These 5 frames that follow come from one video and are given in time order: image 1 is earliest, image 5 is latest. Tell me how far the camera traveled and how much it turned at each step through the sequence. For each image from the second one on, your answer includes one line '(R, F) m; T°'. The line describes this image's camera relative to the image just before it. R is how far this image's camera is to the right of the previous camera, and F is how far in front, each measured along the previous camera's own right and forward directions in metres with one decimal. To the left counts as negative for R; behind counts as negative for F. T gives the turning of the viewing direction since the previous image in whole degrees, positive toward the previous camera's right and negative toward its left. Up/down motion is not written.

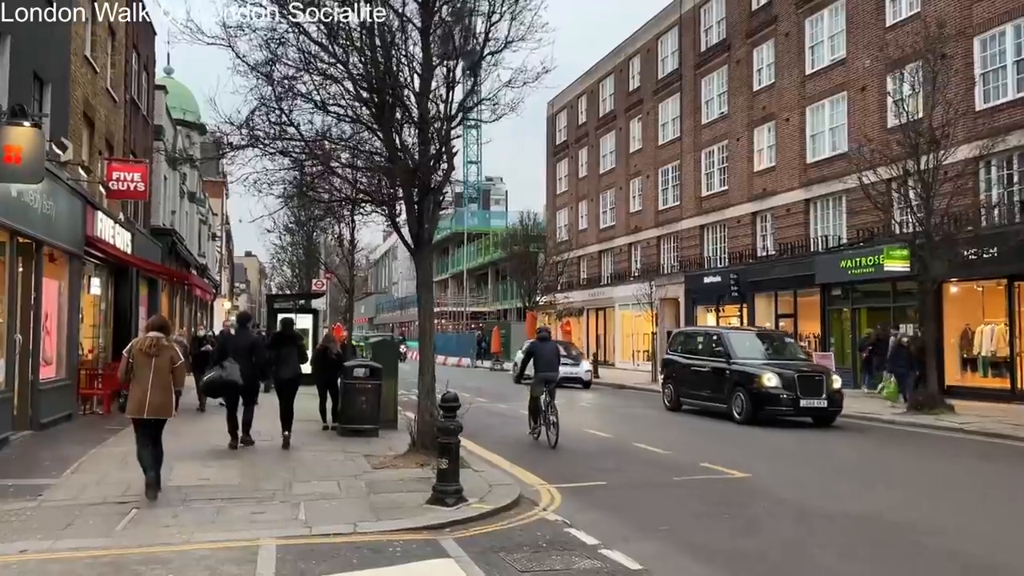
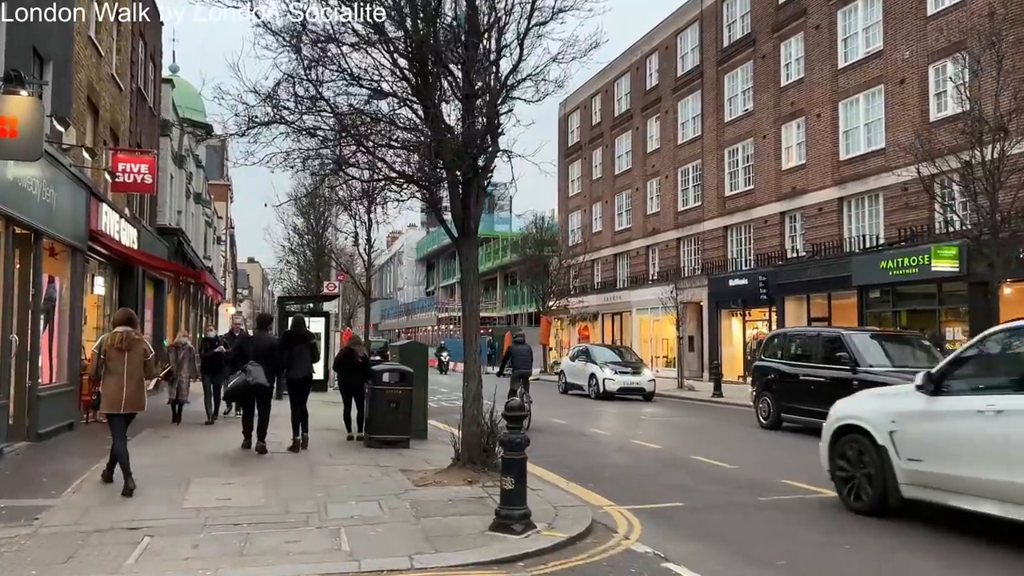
(-0.6, +1.2) m; 0°
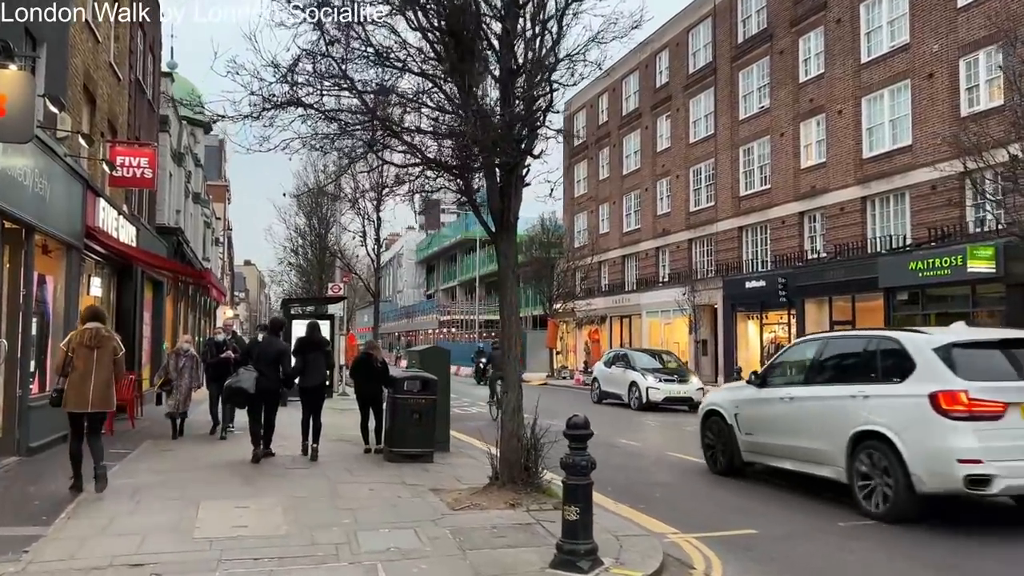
(-0.5, +0.9) m; 0°
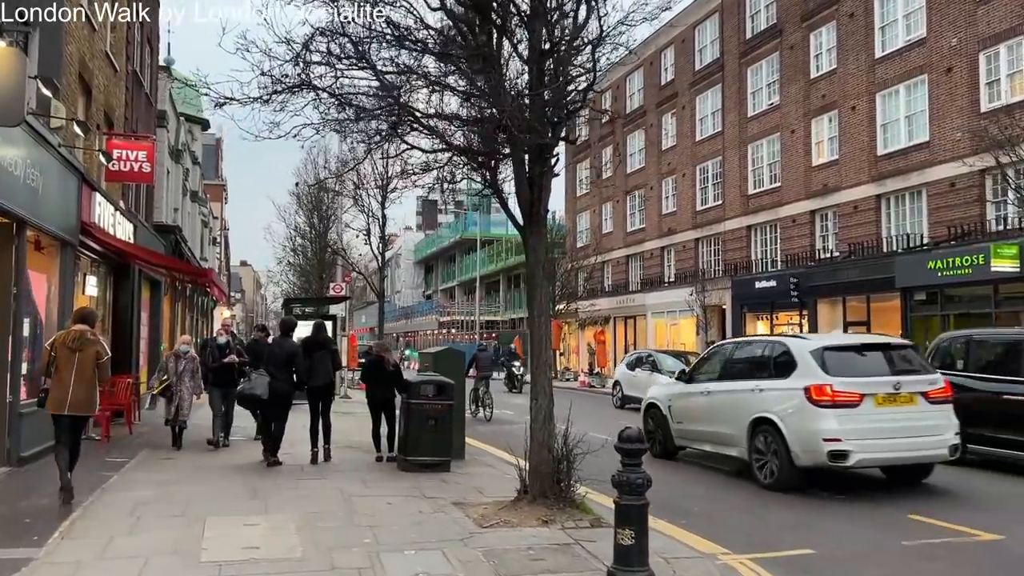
(-0.3, +0.6) m; 0°
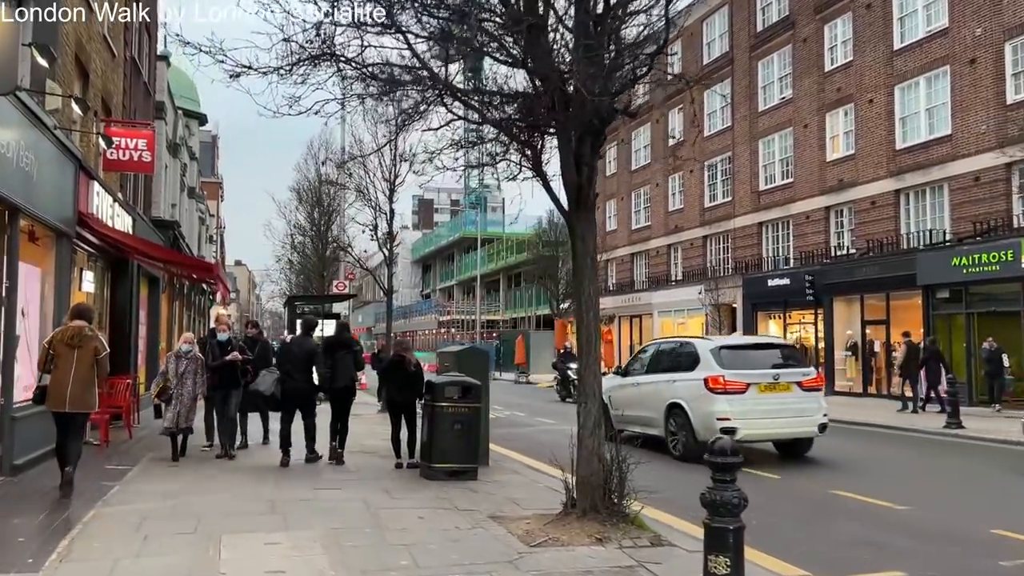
(-0.4, +0.7) m; 0°
